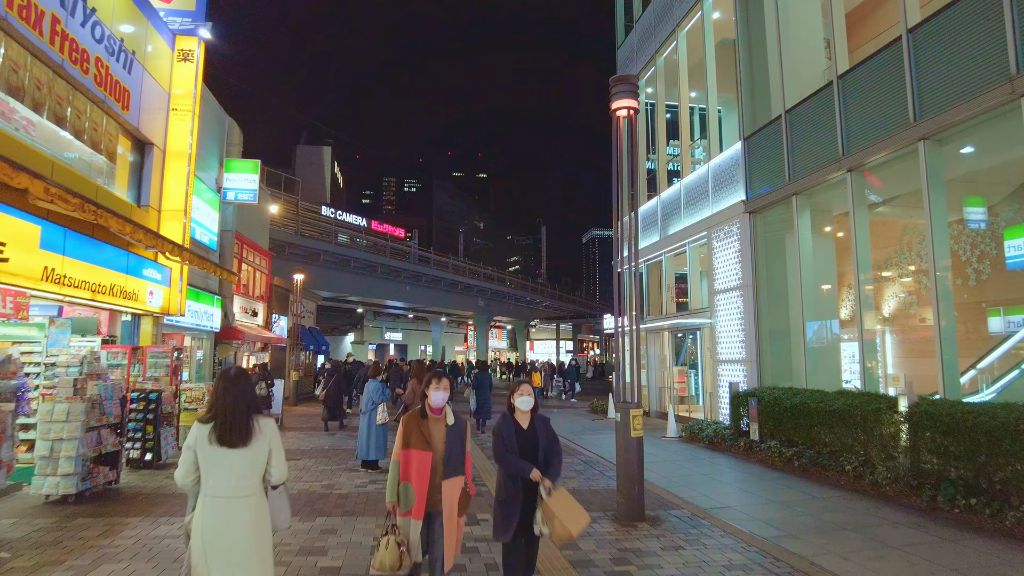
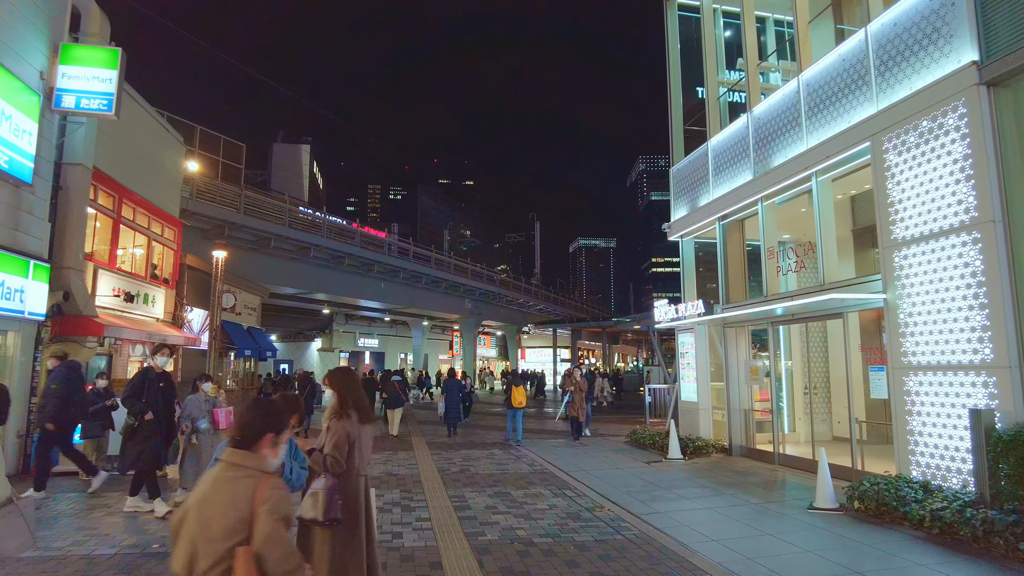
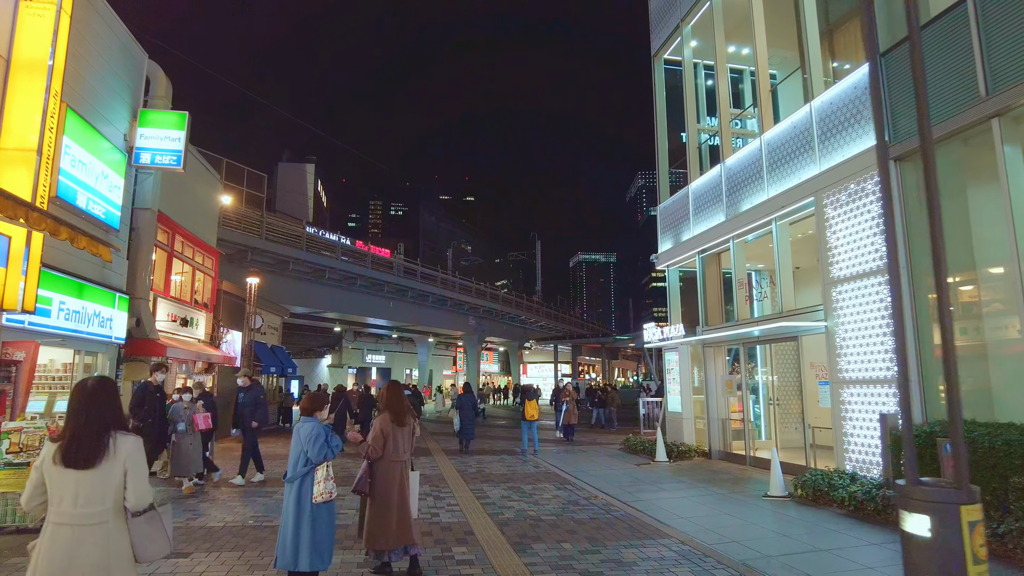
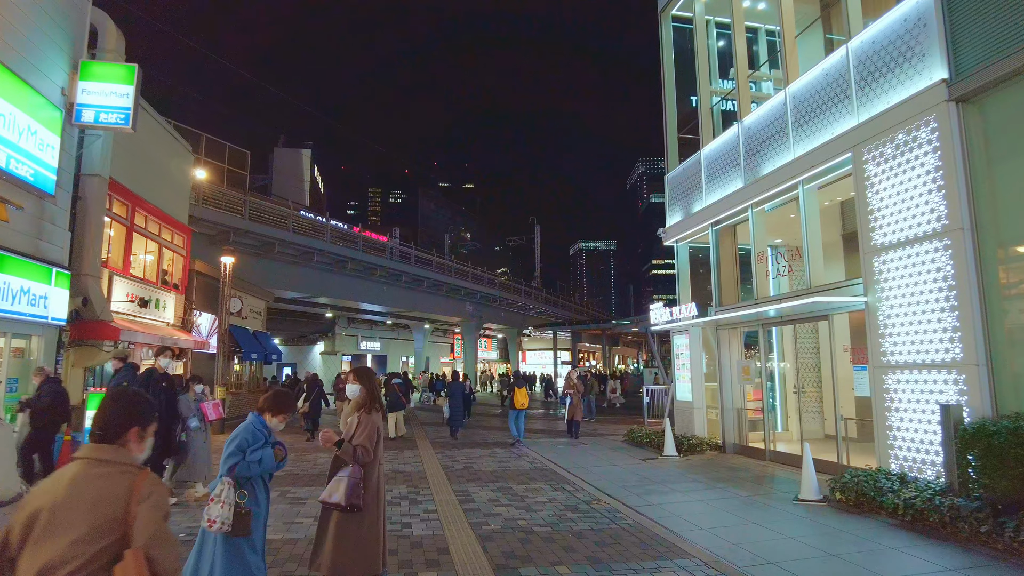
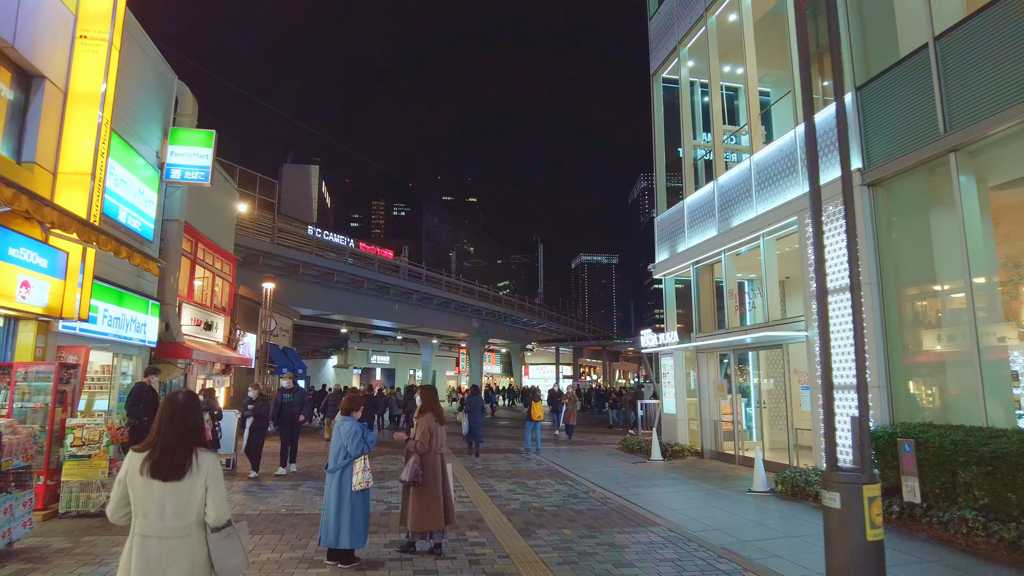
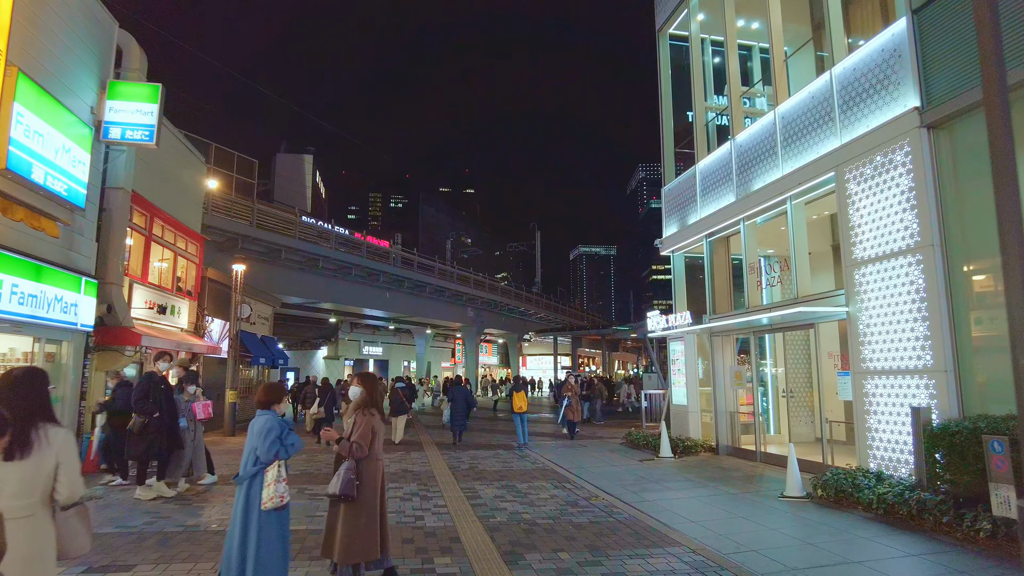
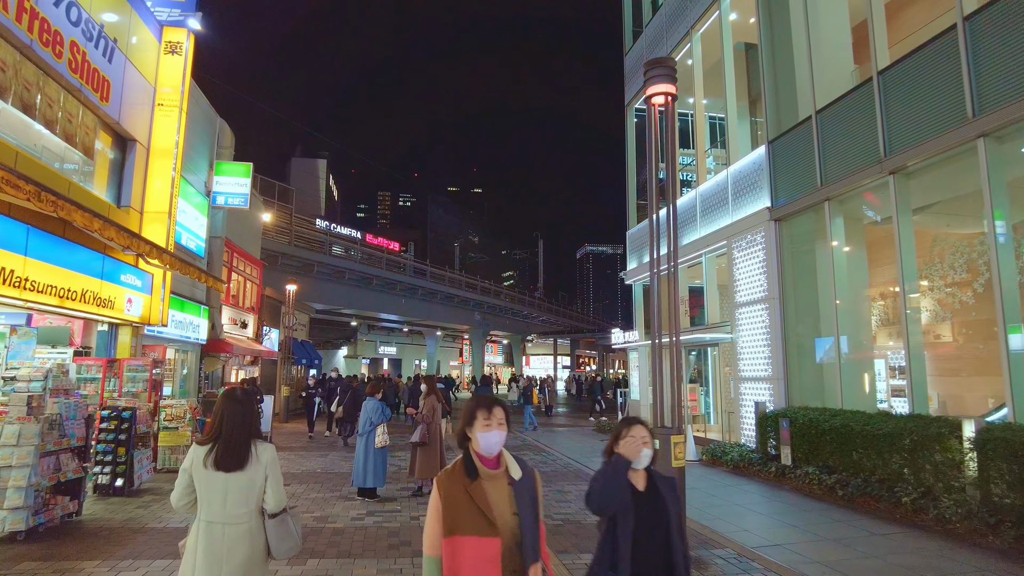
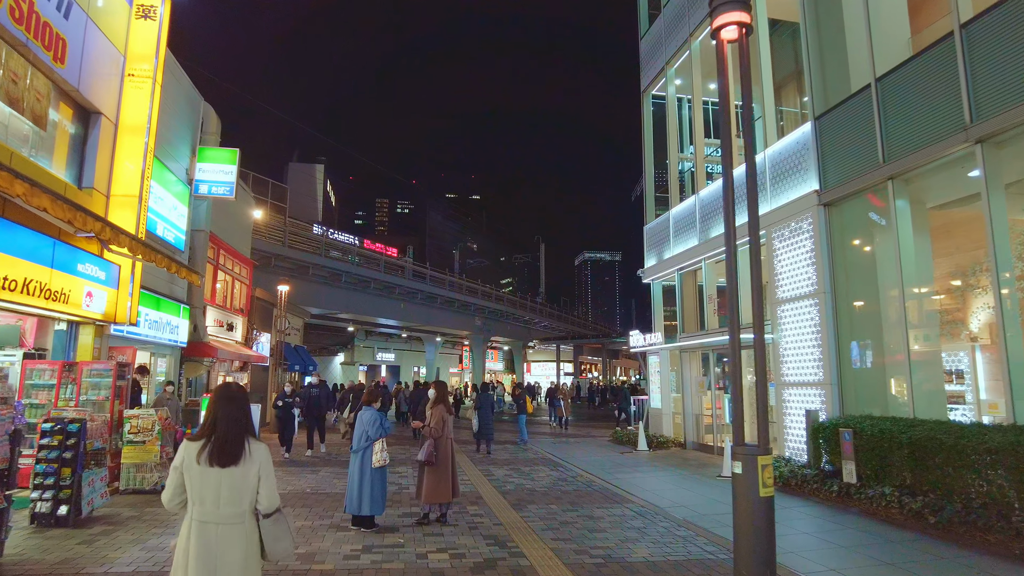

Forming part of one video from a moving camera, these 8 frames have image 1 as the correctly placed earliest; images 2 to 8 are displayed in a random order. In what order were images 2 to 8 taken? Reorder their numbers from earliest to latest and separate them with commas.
7, 8, 5, 3, 6, 4, 2
